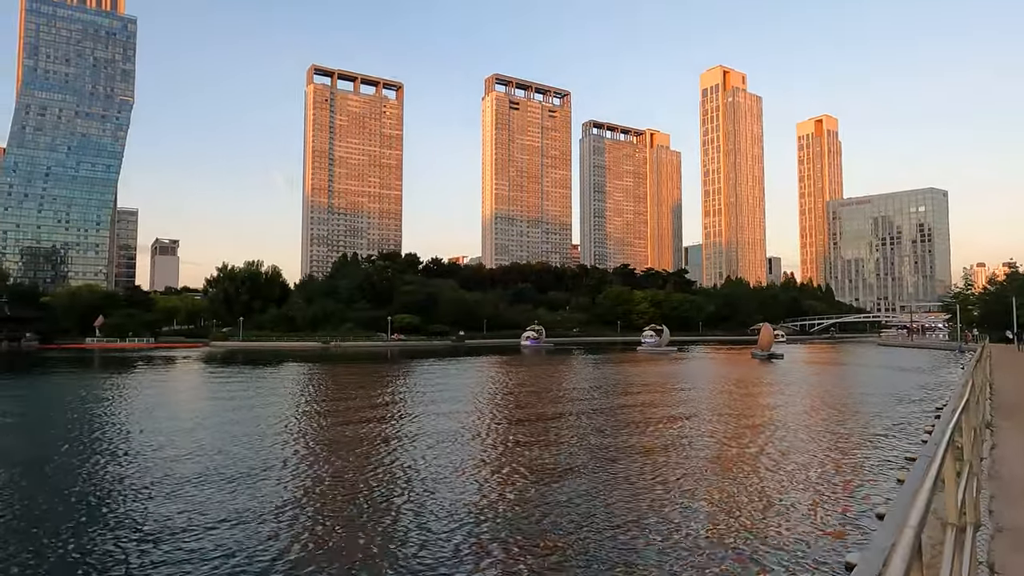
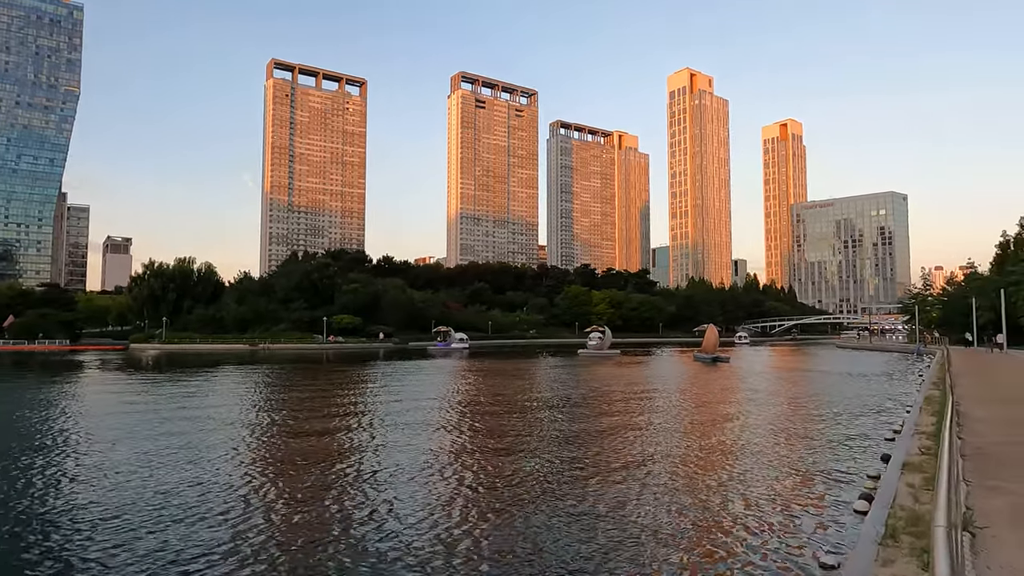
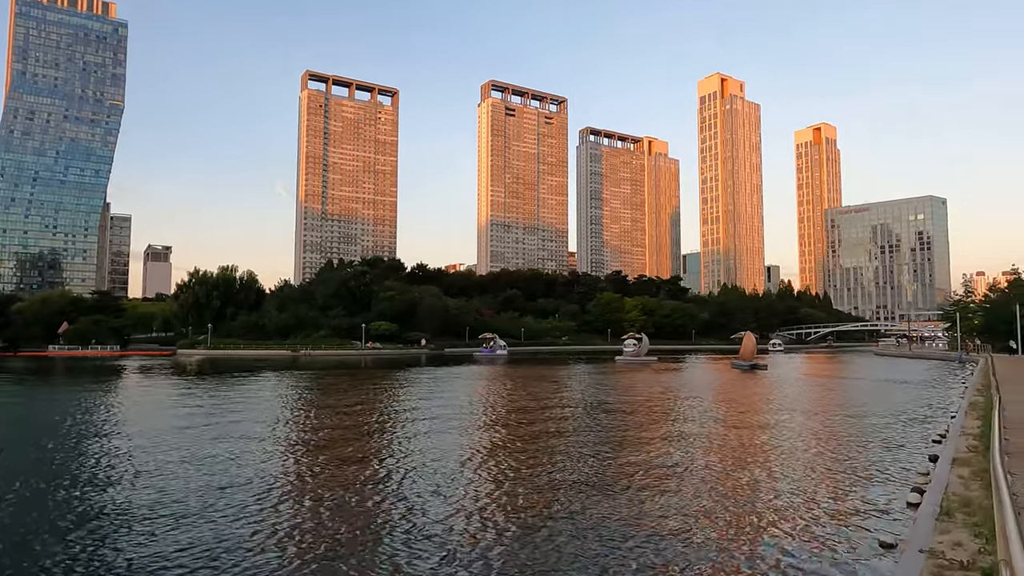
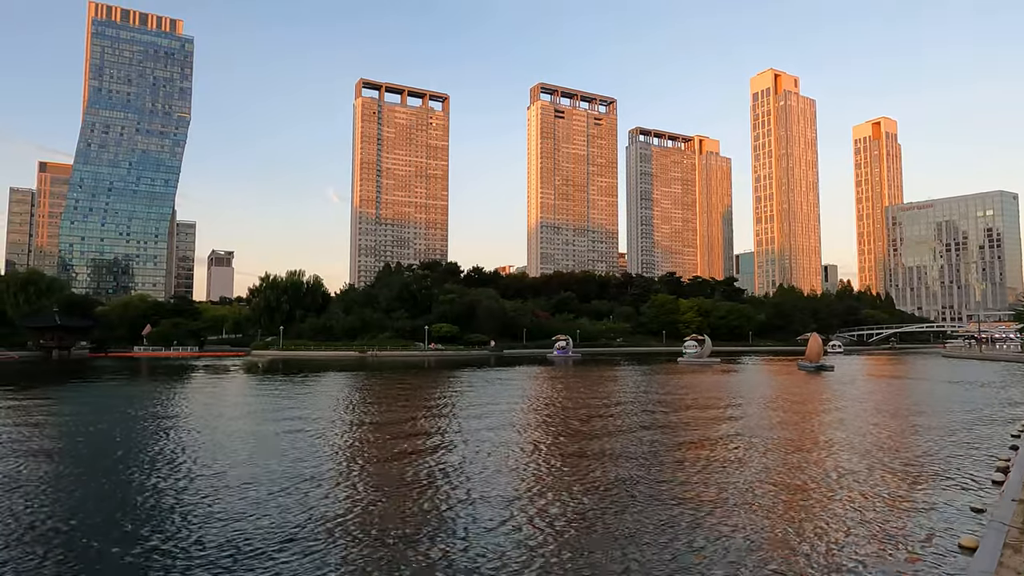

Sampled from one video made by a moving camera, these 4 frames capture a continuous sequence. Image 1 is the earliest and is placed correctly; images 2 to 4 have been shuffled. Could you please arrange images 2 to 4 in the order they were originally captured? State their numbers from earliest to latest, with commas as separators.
4, 3, 2
